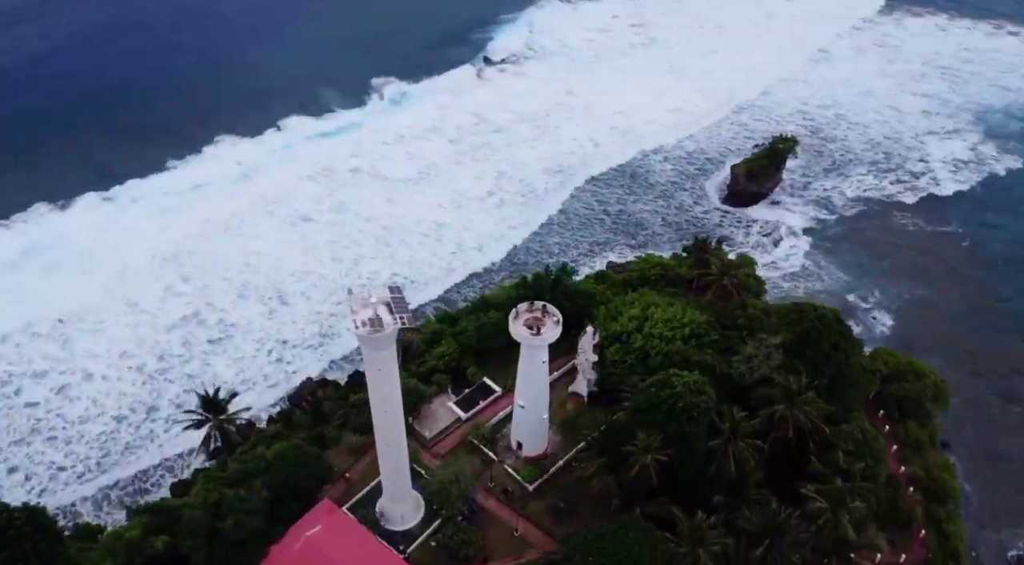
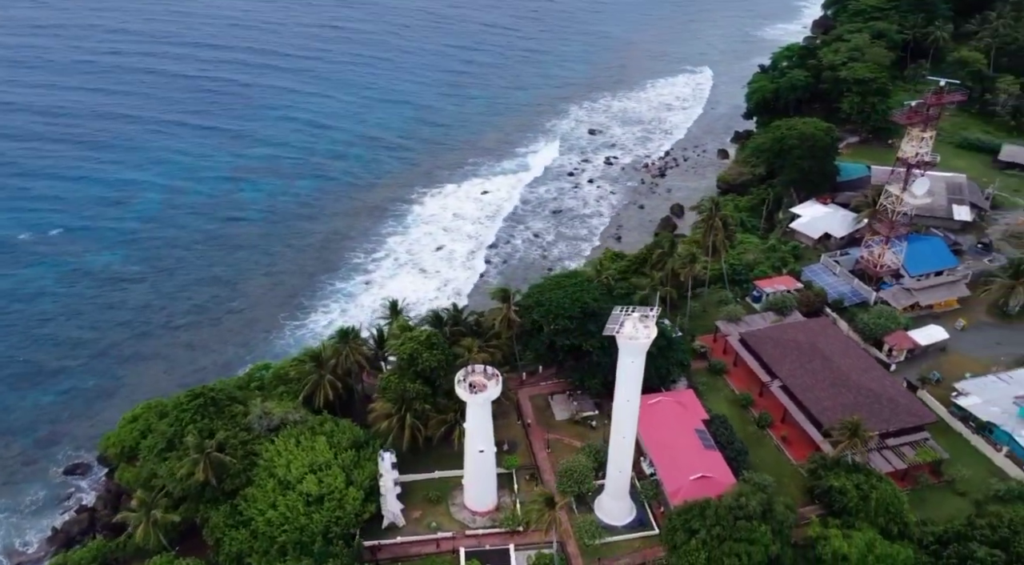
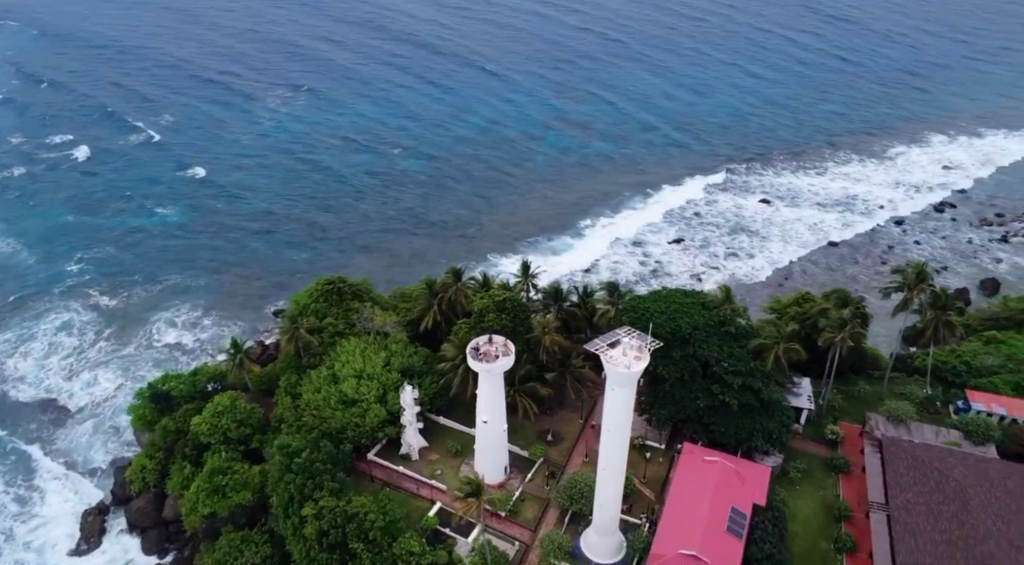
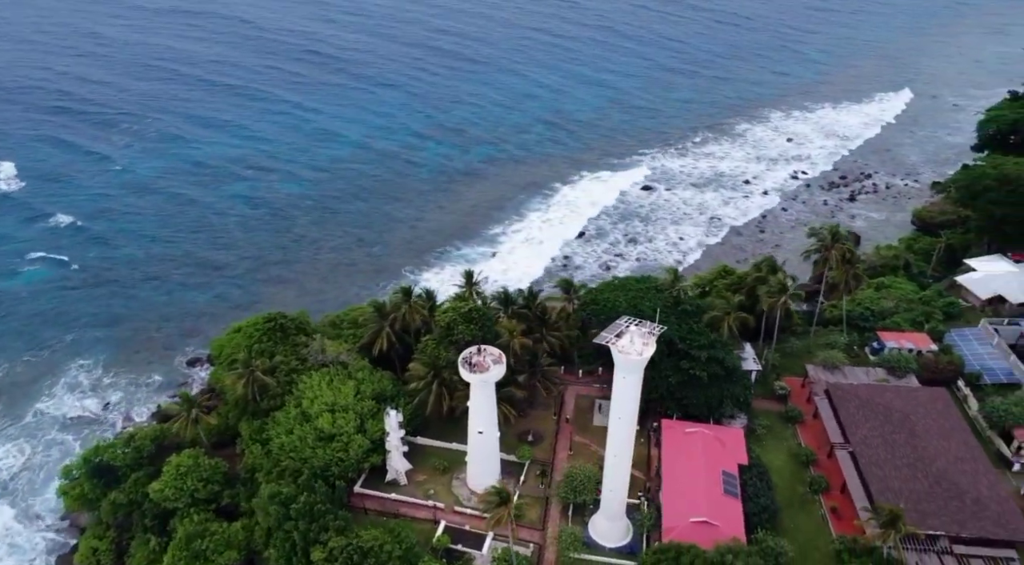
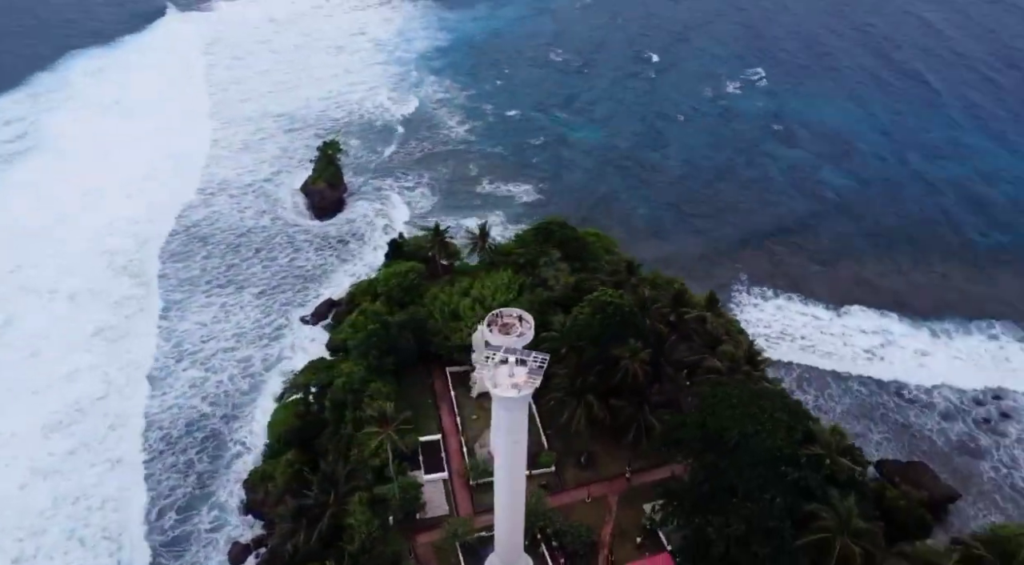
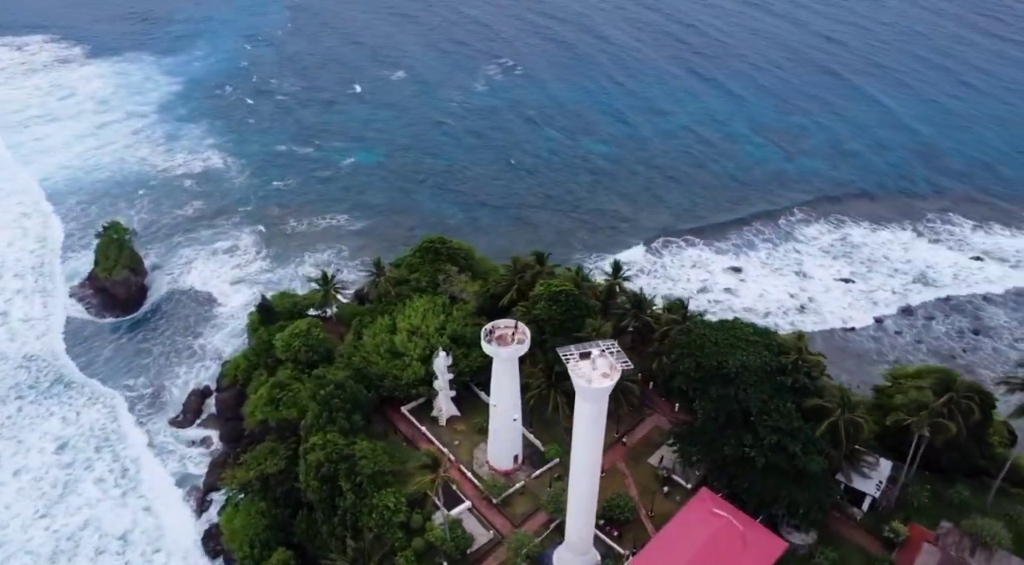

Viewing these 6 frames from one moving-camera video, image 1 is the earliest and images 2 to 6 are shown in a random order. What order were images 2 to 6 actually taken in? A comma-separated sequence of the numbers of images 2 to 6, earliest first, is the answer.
5, 6, 3, 4, 2
